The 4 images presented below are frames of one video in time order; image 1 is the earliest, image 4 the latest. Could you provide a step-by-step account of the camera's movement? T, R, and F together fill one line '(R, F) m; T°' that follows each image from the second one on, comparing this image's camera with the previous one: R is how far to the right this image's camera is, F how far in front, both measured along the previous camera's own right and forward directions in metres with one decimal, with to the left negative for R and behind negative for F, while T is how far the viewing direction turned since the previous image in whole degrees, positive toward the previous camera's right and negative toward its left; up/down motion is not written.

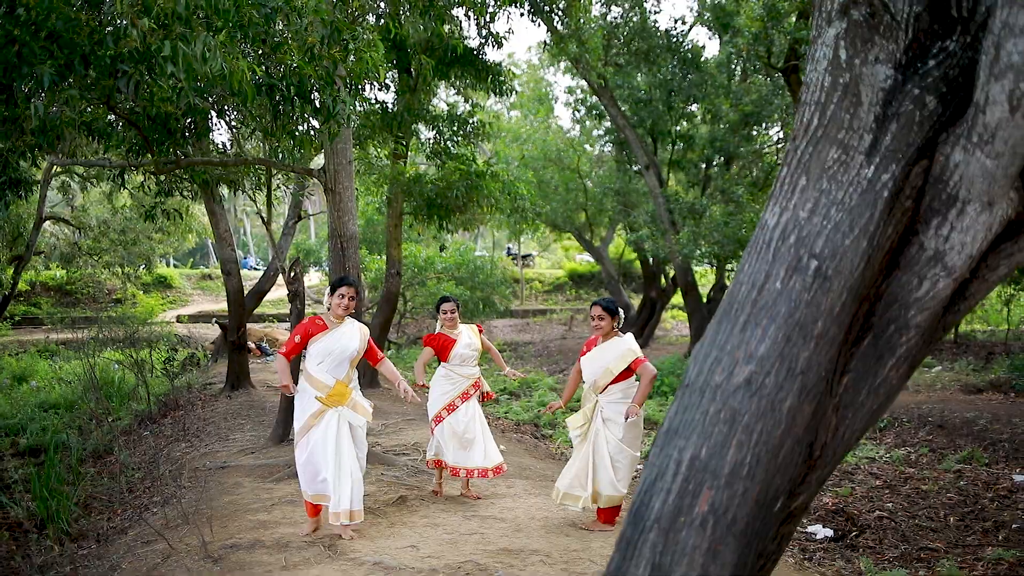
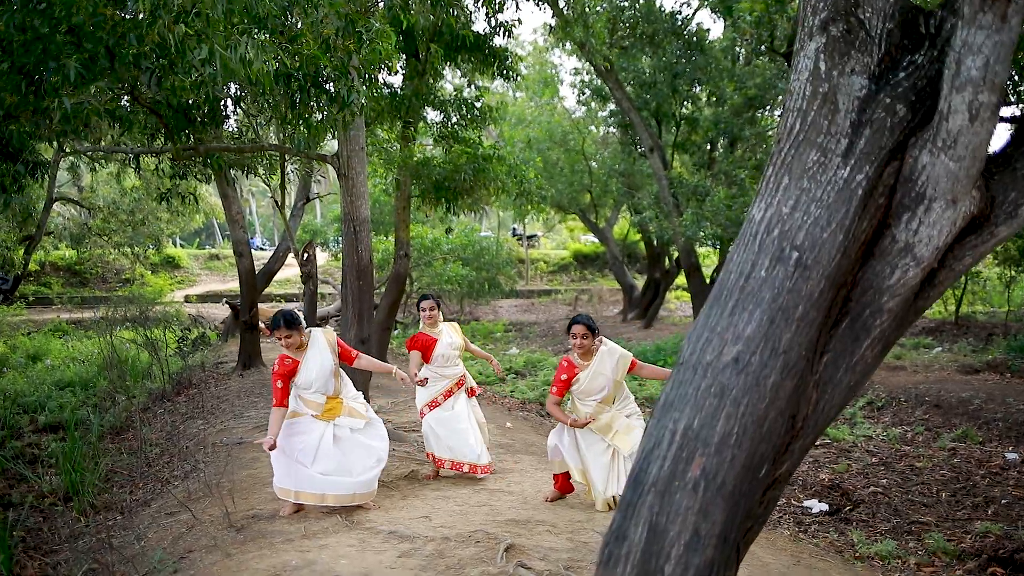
(0.0, -0.2) m; 0°
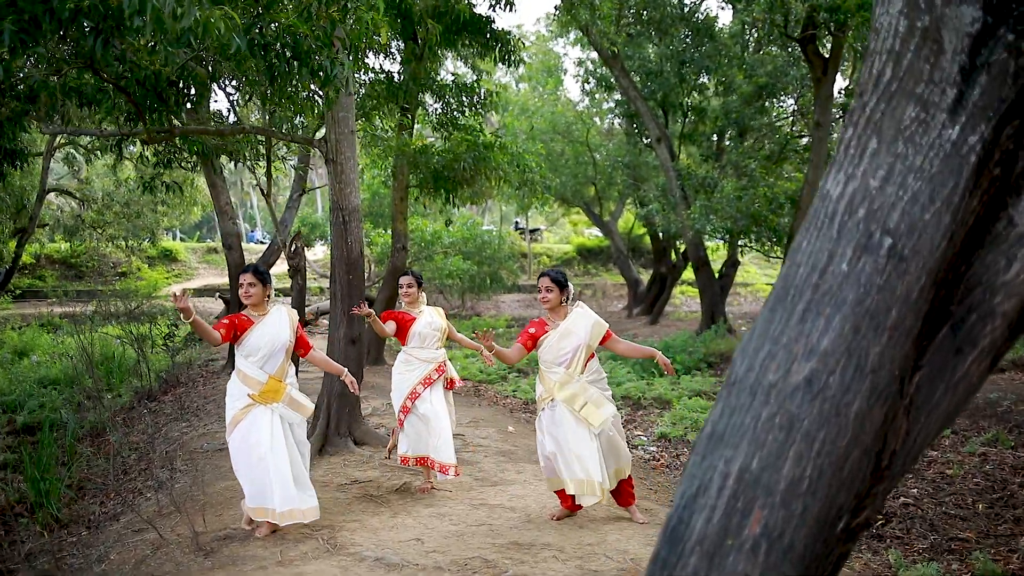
(0.0, +0.5) m; 0°
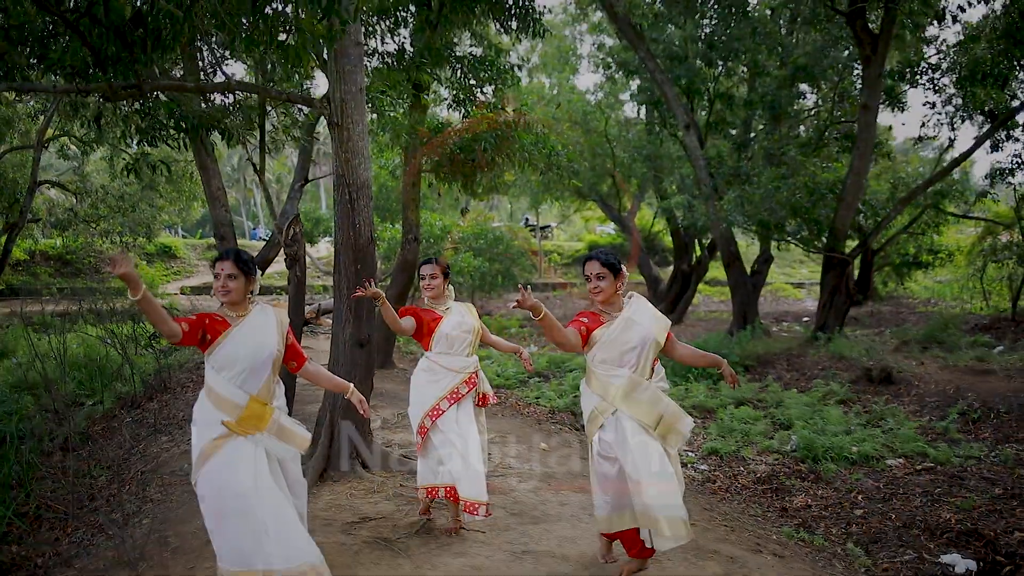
(-0.2, +1.1) m; 0°
